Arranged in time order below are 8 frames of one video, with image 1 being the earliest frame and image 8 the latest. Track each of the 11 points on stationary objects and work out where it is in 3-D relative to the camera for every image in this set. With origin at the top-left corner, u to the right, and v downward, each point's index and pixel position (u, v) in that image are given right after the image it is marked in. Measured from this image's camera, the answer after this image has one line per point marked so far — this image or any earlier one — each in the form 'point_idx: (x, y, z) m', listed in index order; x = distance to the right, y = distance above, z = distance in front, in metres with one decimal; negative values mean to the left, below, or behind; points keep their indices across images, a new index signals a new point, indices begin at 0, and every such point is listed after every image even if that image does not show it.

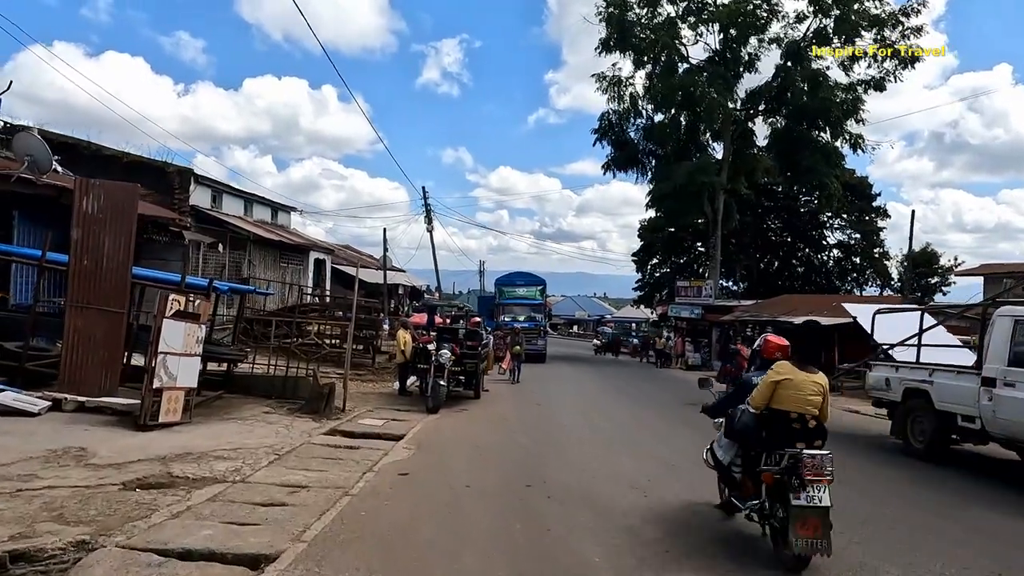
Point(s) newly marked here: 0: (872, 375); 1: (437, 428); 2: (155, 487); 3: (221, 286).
0: (+5.7, -1.4, +10.5) m
1: (-1.2, -2.3, +10.8) m
2: (-3.5, -1.9, +6.5) m
3: (-5.0, 0.0, +11.2) m
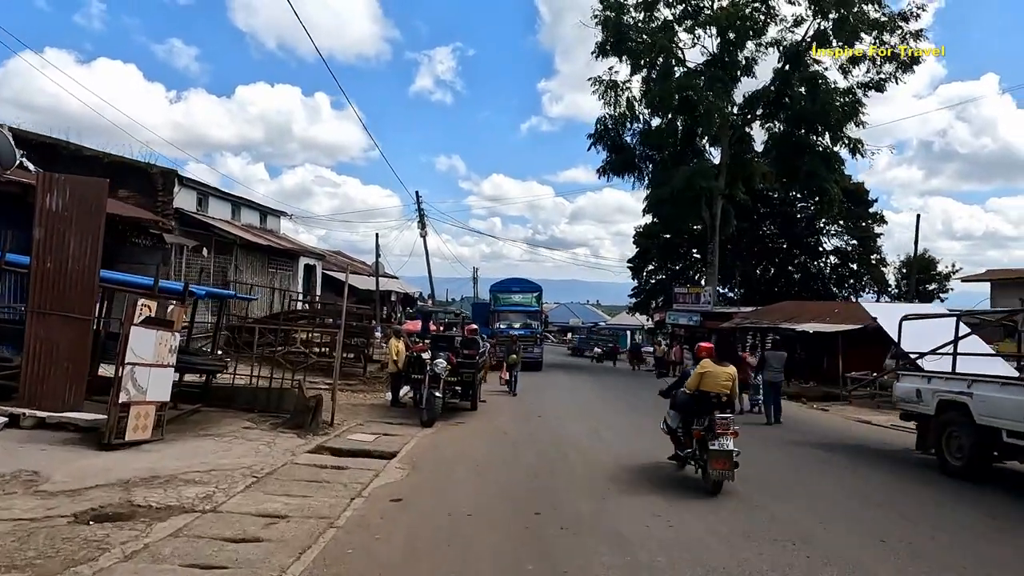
0: (+5.7, -1.5, +9.8) m
1: (-1.2, -2.4, +10.0) m
2: (-3.4, -2.0, +5.6) m
3: (-4.9, 0.0, +10.4) m
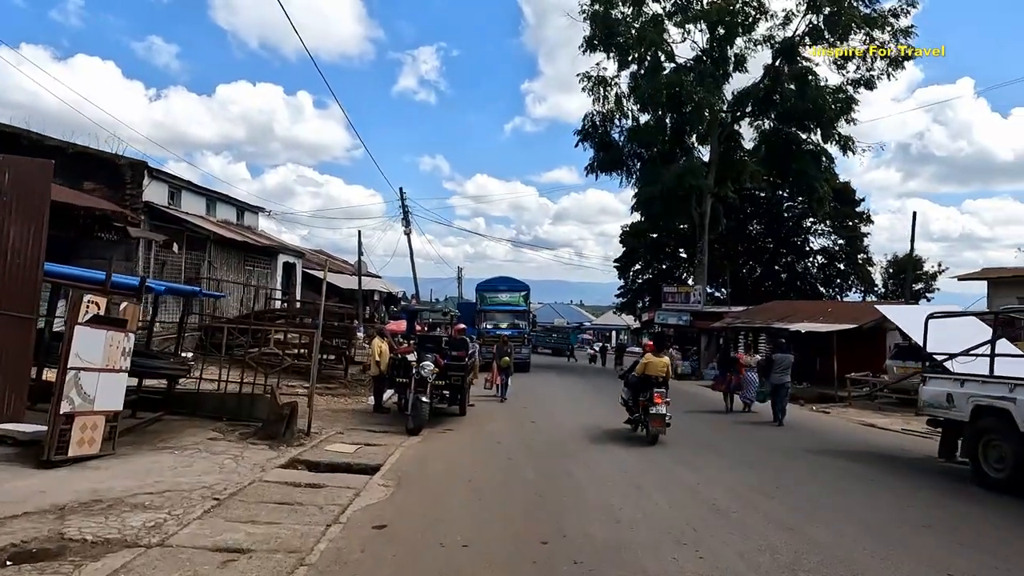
0: (+5.7, -1.4, +9.1) m
1: (-1.2, -2.3, +9.1) m
2: (-3.4, -1.9, +4.7) m
3: (-5.0, 0.0, +9.4) m
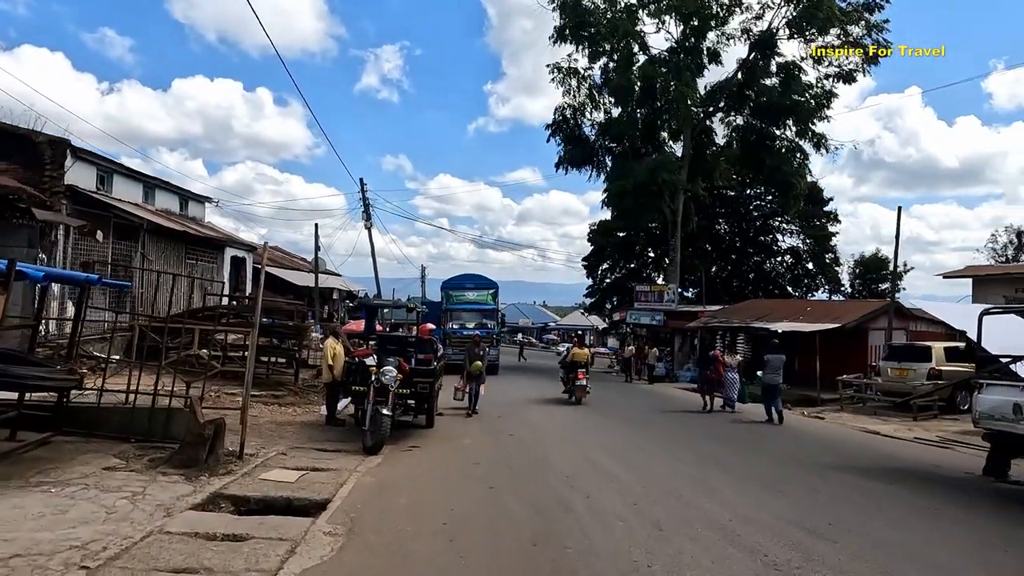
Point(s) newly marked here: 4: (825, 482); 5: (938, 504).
0: (+5.5, -1.3, +7.7) m
1: (-1.4, -2.2, +7.3) m
2: (-3.3, -1.8, +2.8) m
3: (-5.2, +0.2, +7.4) m
4: (+4.0, -2.5, +8.5) m
5: (+4.8, -2.5, +7.6) m
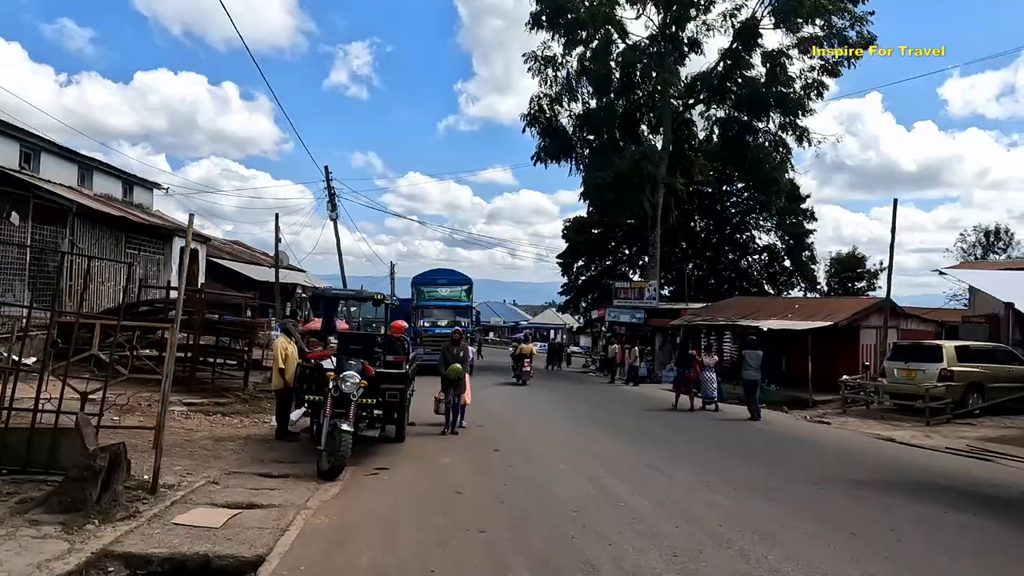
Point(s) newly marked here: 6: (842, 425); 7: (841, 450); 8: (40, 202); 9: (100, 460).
0: (+5.4, -1.2, +6.2) m
1: (-1.5, -2.0, +5.5) m
2: (-3.1, -1.6, +0.9) m
3: (-5.2, +0.3, +5.5) m
4: (+3.9, -2.4, +7.0) m
5: (+4.8, -2.3, +6.1) m
6: (+8.1, -3.3, +16.3) m
7: (+6.8, -3.3, +13.7) m
8: (-10.9, +2.0, +15.3) m
9: (-3.3, -1.4, +5.4) m
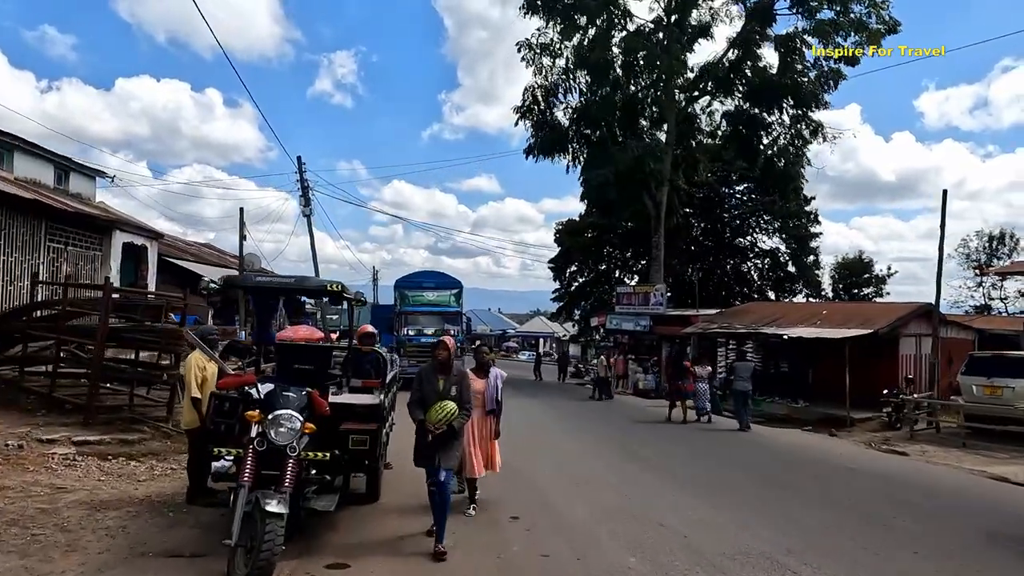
0: (+5.7, -1.0, +3.3) m
1: (-1.1, -1.9, +2.4) m
2: (-2.7, -1.4, -2.2) m
3: (-4.9, +0.5, +2.3) m
4: (+4.2, -2.3, +4.0) m
5: (+5.1, -2.2, +3.1) m
6: (+8.1, -3.3, +13.3) m
7: (+6.9, -3.3, +10.8) m
8: (-10.7, +2.0, +12.1) m
9: (-3.0, -1.2, +2.3) m
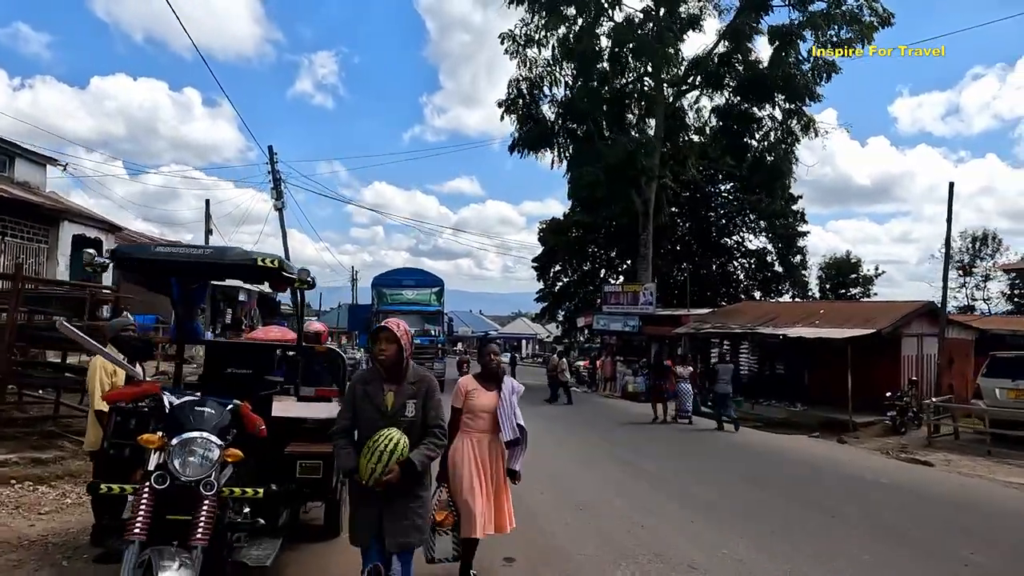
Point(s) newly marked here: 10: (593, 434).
0: (+5.8, -0.9, +2.1) m
1: (-1.0, -1.7, +1.0) m
2: (-2.5, -1.2, -3.6) m
3: (-4.8, +0.6, +0.9) m
4: (+4.2, -2.1, +2.8) m
5: (+5.2, -2.1, +1.9) m
6: (+7.9, -3.2, +12.2) m
7: (+6.8, -3.2, +9.6) m
8: (-10.9, +2.1, +10.4) m
9: (-2.9, -1.1, +0.8) m
10: (+2.1, -3.7, +16.9) m
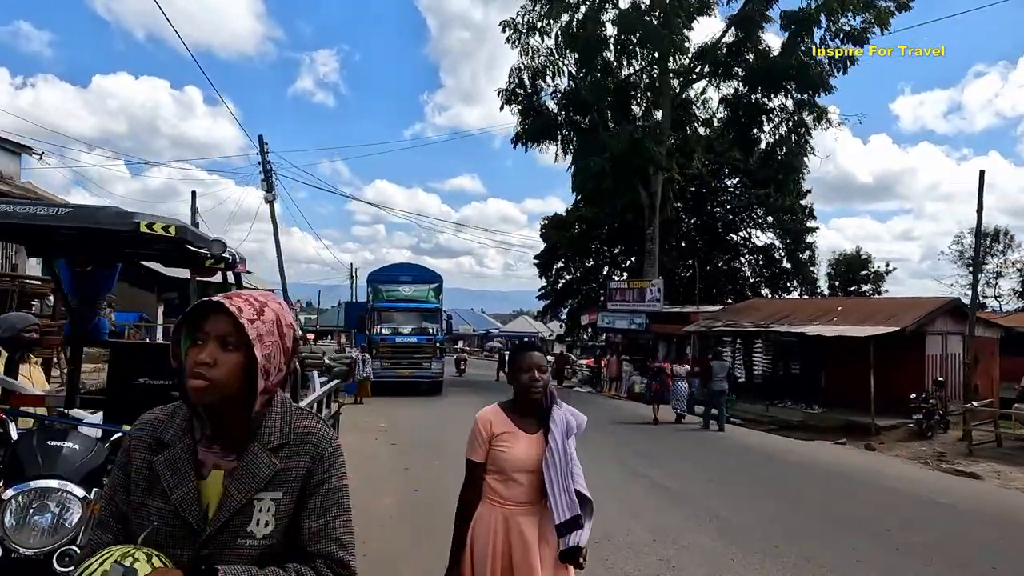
0: (+5.8, -0.8, +0.9) m
1: (-1.0, -1.7, -0.1) m
2: (-2.5, -1.2, -4.8) m
3: (-4.8, +0.7, -0.3) m
4: (+4.3, -2.1, +1.6) m
5: (+5.2, -2.0, +0.7) m
6: (+7.9, -3.1, +11.1) m
7: (+6.8, -3.1, +8.5) m
8: (-10.9, +2.2, +9.3) m
9: (-2.9, -1.0, -0.3) m
10: (+2.2, -3.6, +15.8) m
